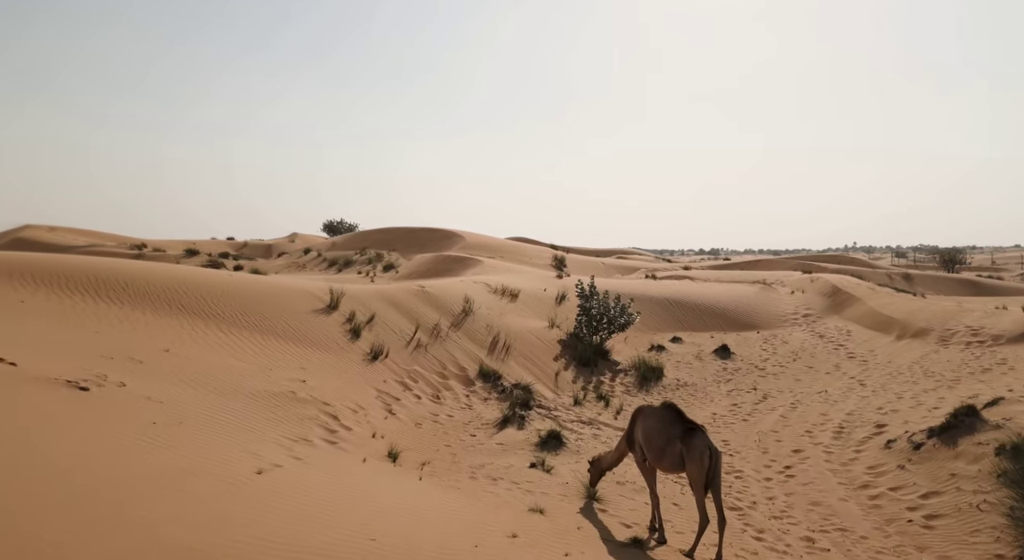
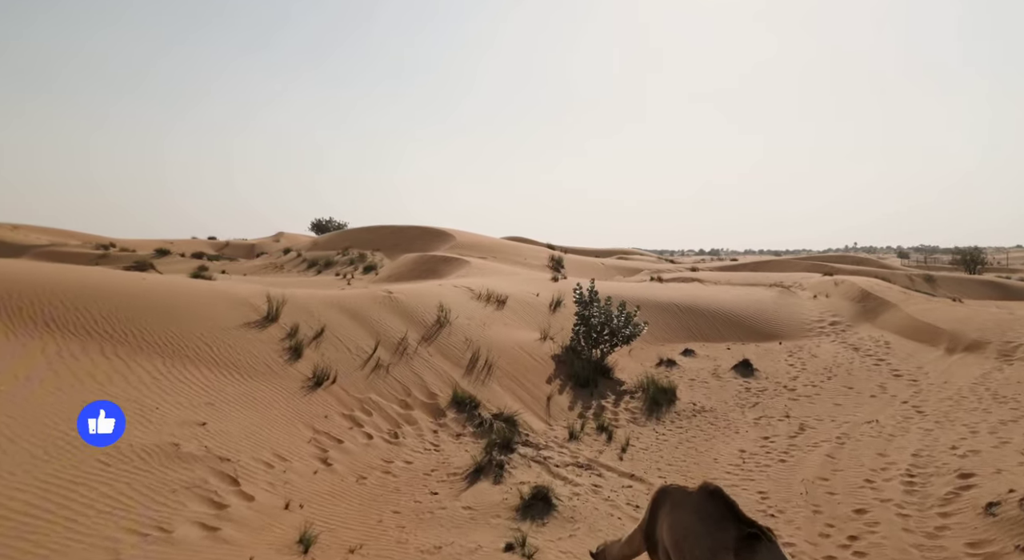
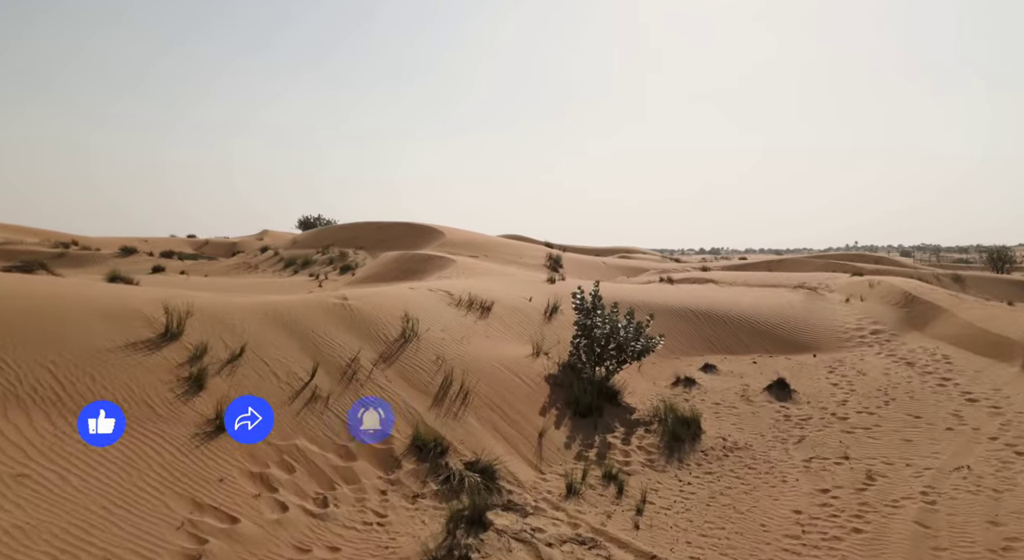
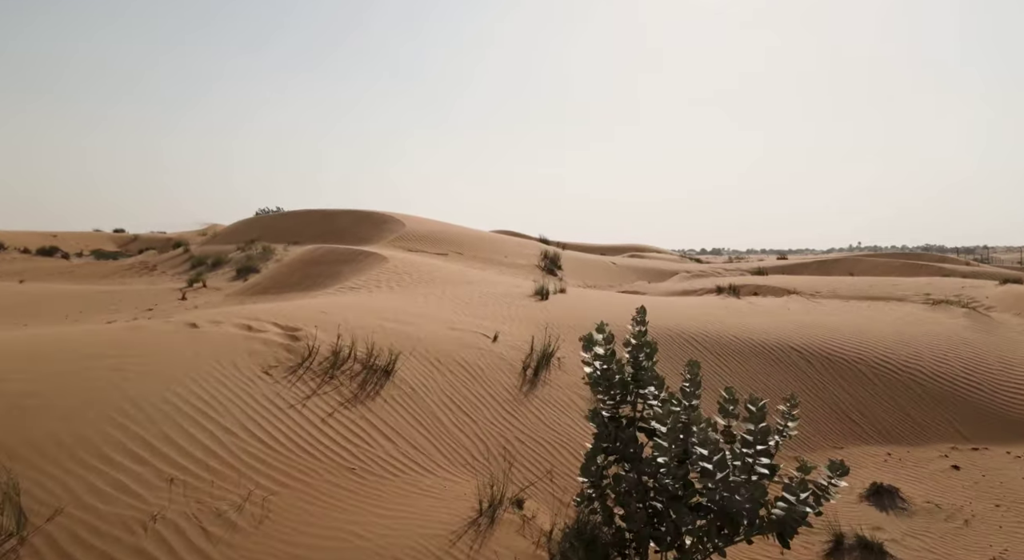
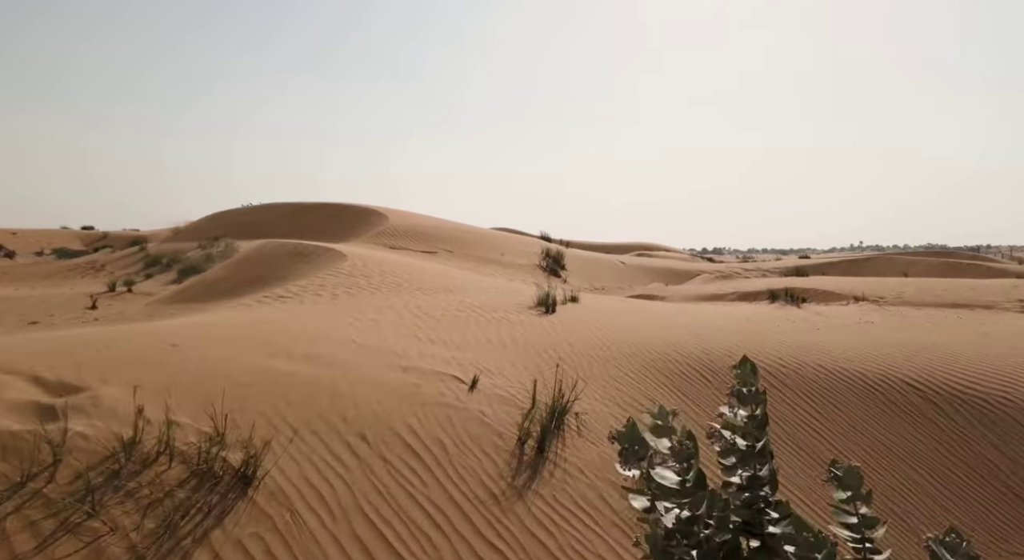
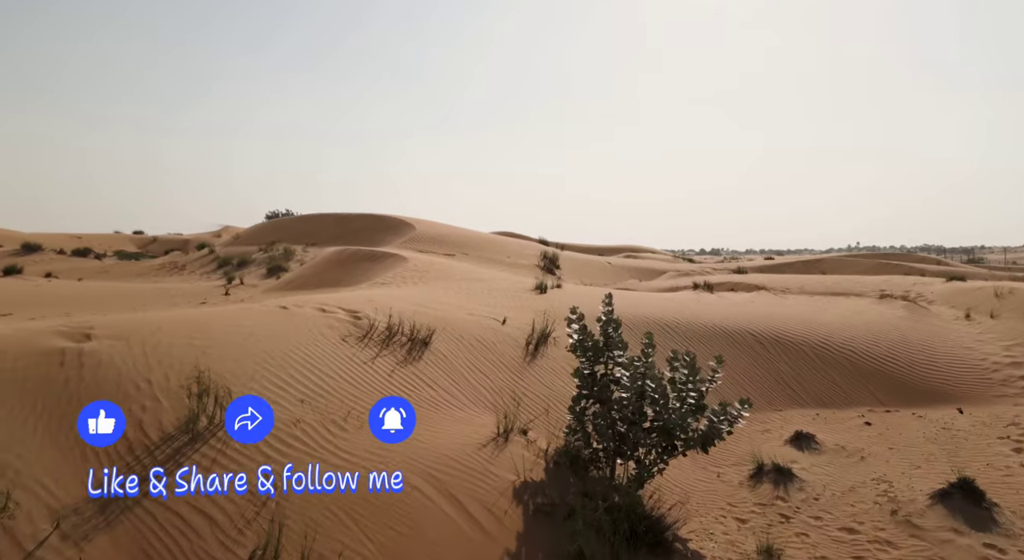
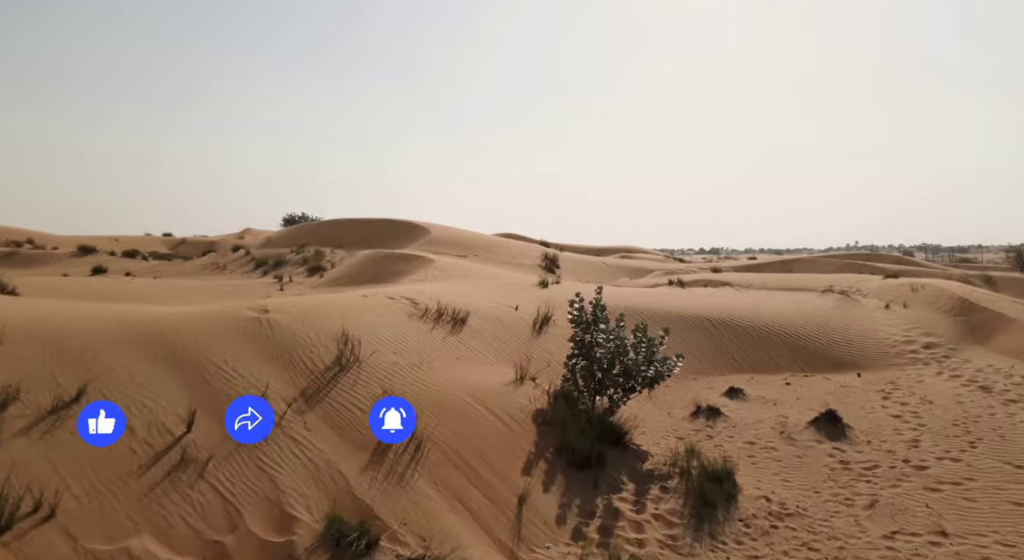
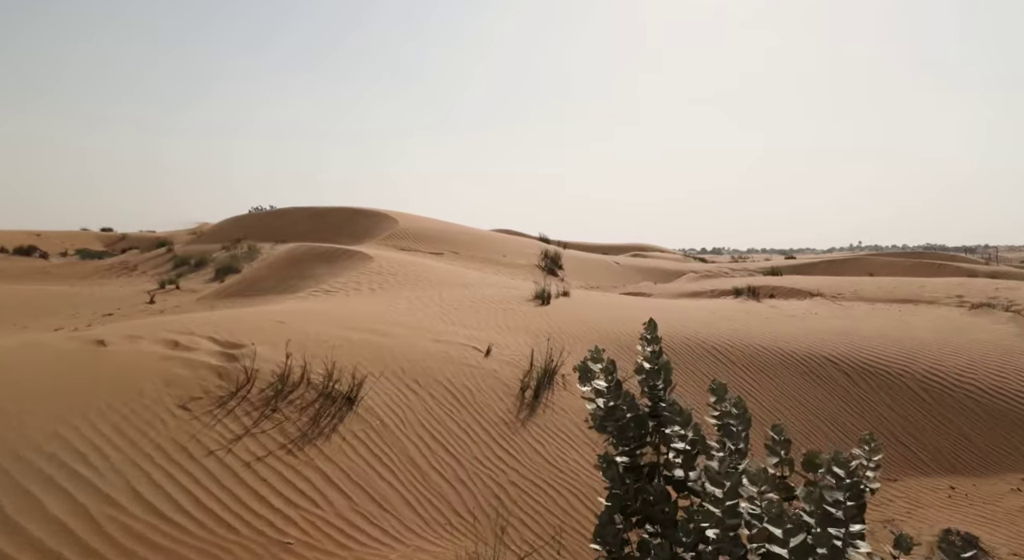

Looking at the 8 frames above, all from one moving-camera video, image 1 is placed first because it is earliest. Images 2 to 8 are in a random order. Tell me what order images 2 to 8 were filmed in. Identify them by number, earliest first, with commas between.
2, 3, 7, 6, 4, 8, 5
